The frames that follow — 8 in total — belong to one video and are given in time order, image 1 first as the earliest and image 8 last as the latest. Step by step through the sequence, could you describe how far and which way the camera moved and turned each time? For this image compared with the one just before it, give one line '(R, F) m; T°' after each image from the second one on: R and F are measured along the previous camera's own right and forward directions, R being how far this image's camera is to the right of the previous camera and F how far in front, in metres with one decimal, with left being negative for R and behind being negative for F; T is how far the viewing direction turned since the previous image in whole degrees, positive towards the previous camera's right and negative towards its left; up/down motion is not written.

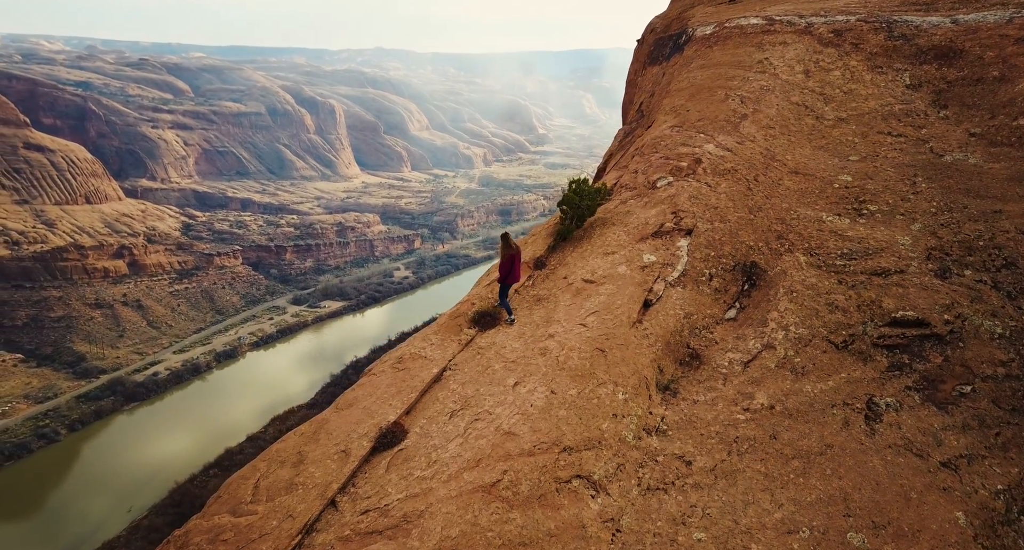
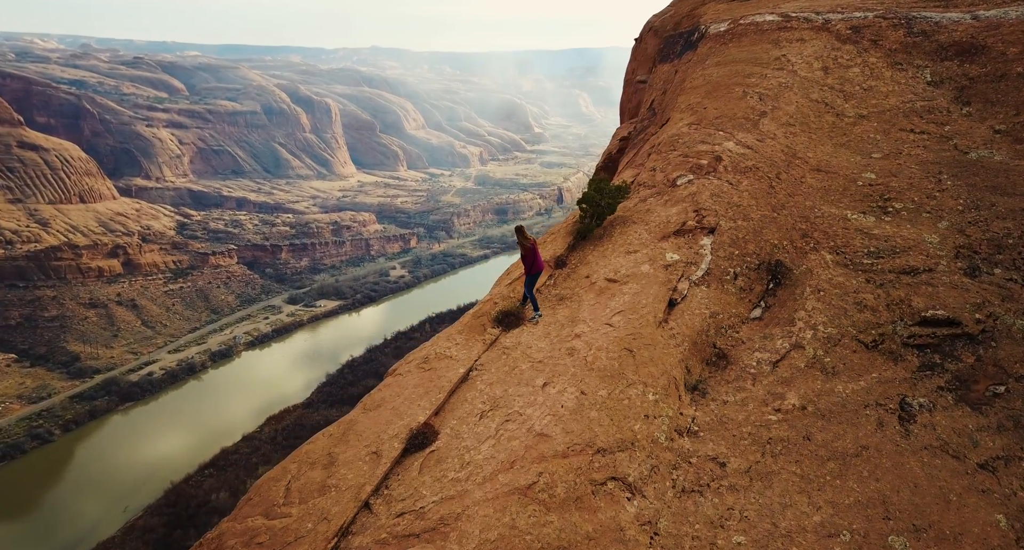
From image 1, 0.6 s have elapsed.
(-0.3, 0.0) m; -1°
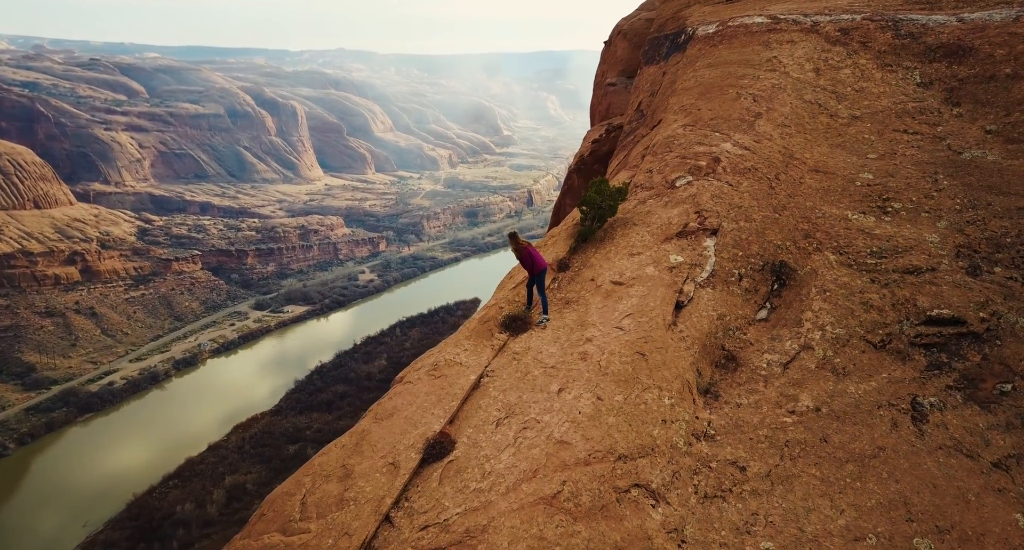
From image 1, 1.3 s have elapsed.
(-0.3, +0.1) m; +1°
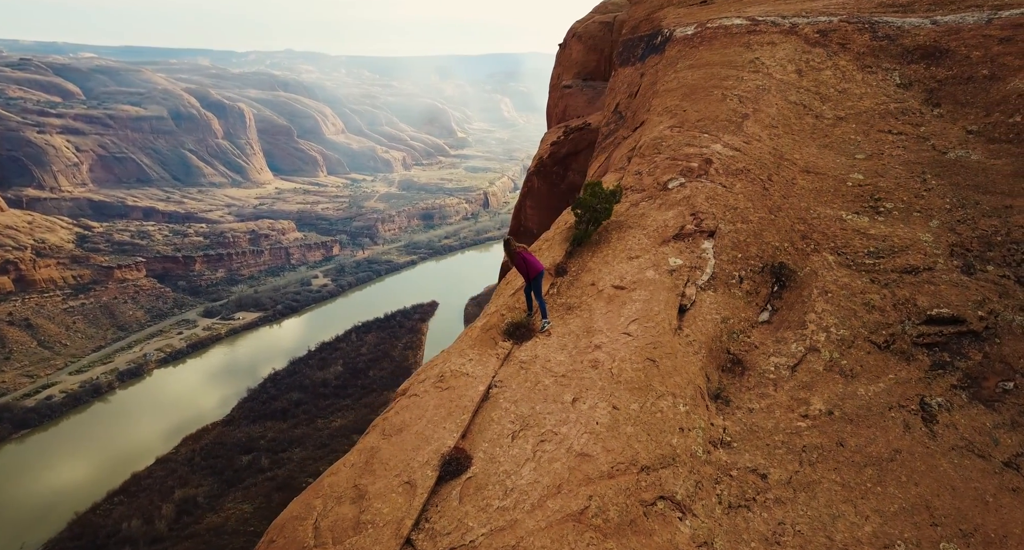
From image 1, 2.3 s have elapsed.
(-0.4, +0.1) m; +2°
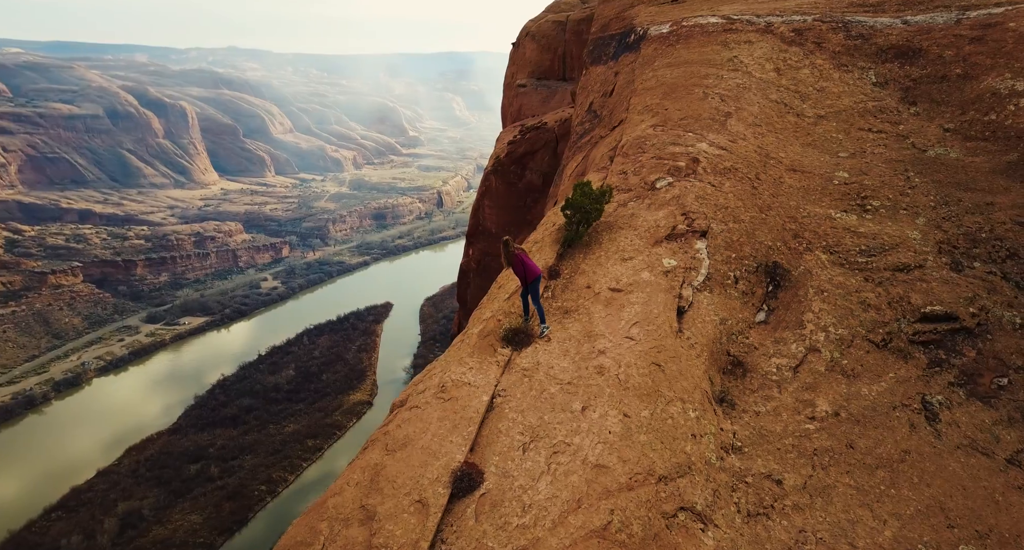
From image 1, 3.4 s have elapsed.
(-0.3, +0.2) m; +2°
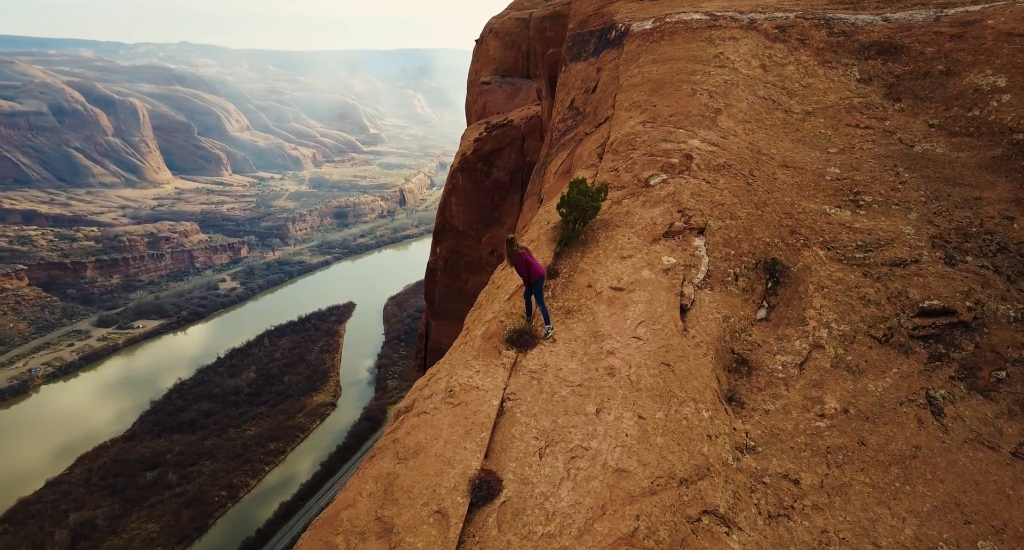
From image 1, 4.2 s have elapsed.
(-0.3, +0.1) m; +2°
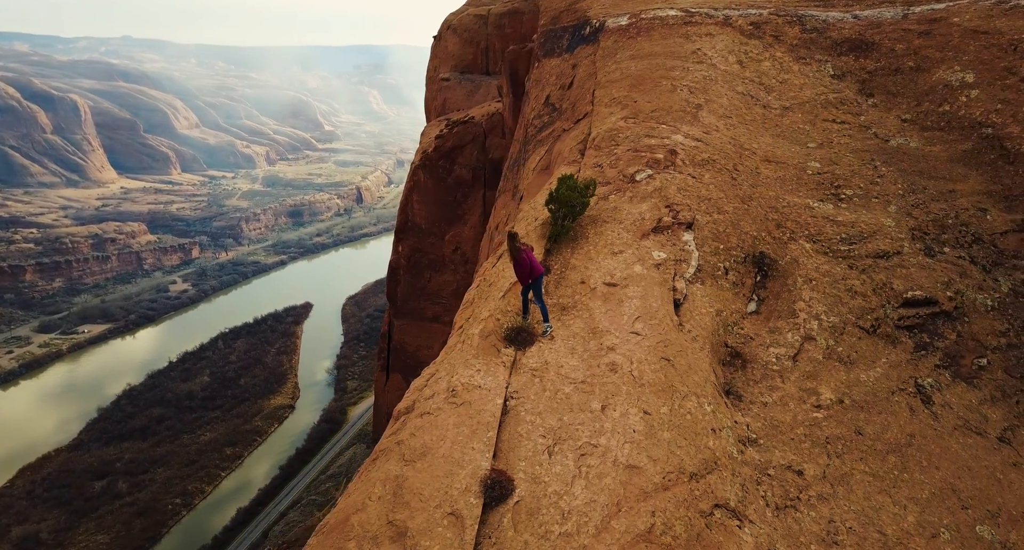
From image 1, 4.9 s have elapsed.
(-0.3, +0.1) m; +2°
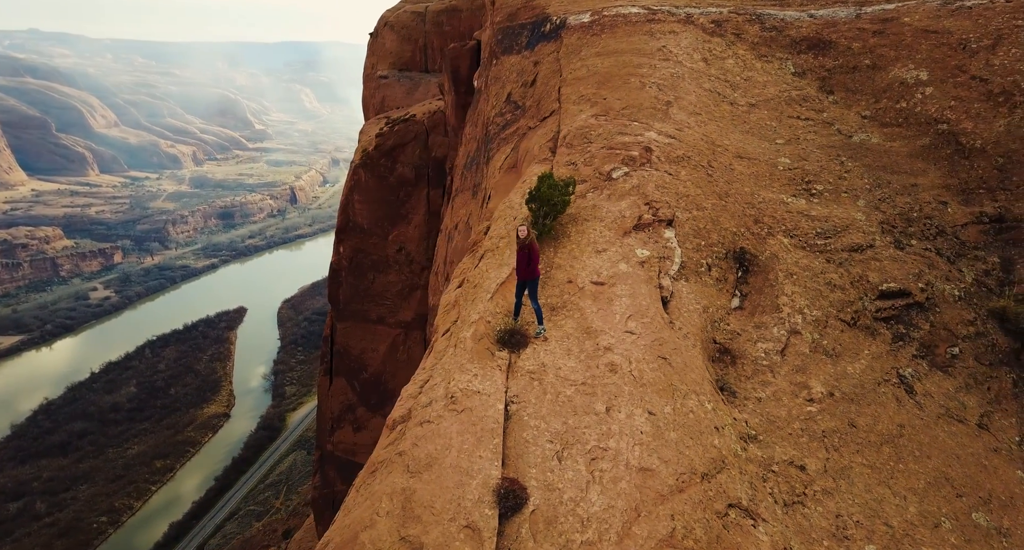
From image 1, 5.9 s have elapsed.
(-0.4, +0.2) m; +4°
